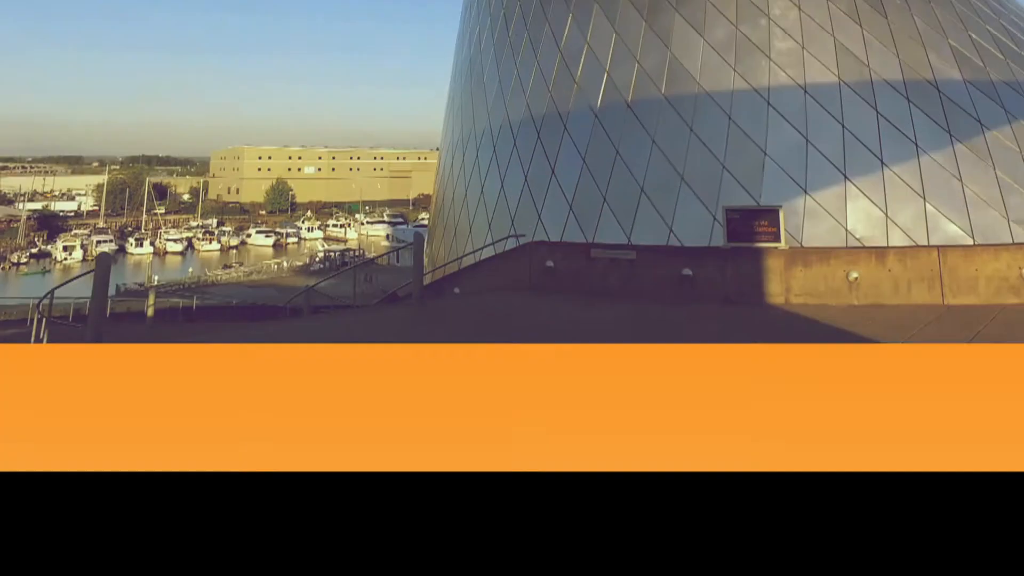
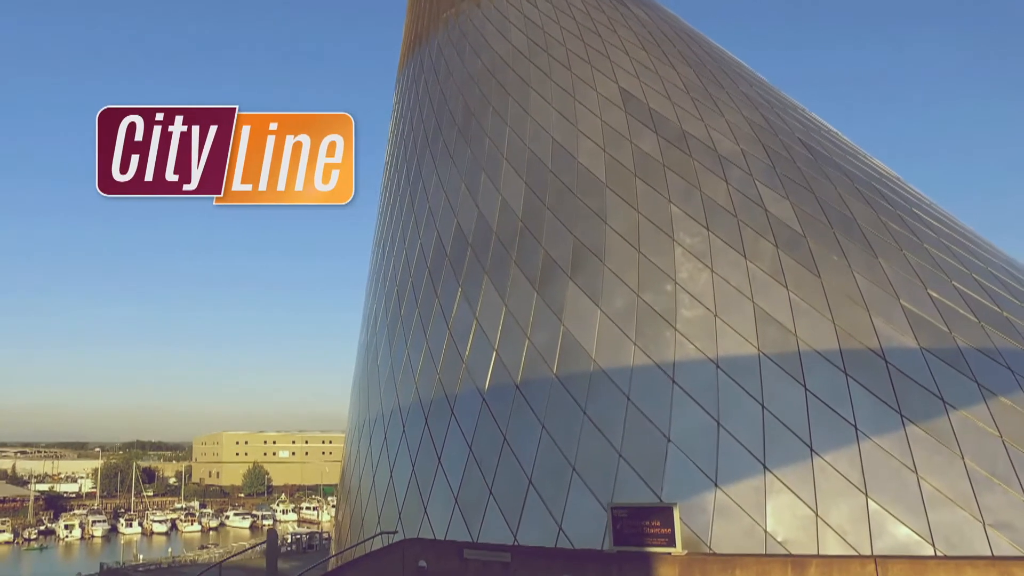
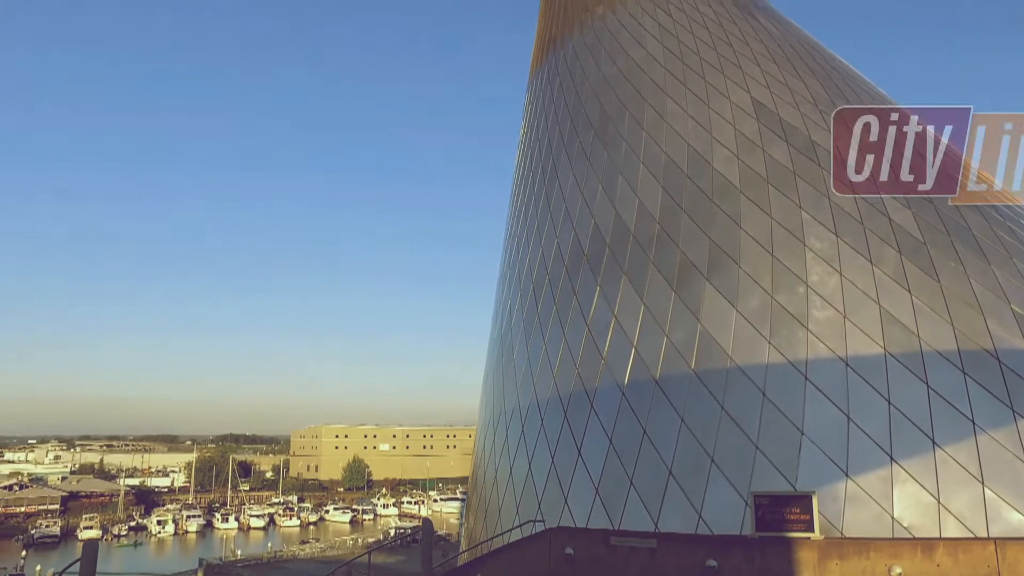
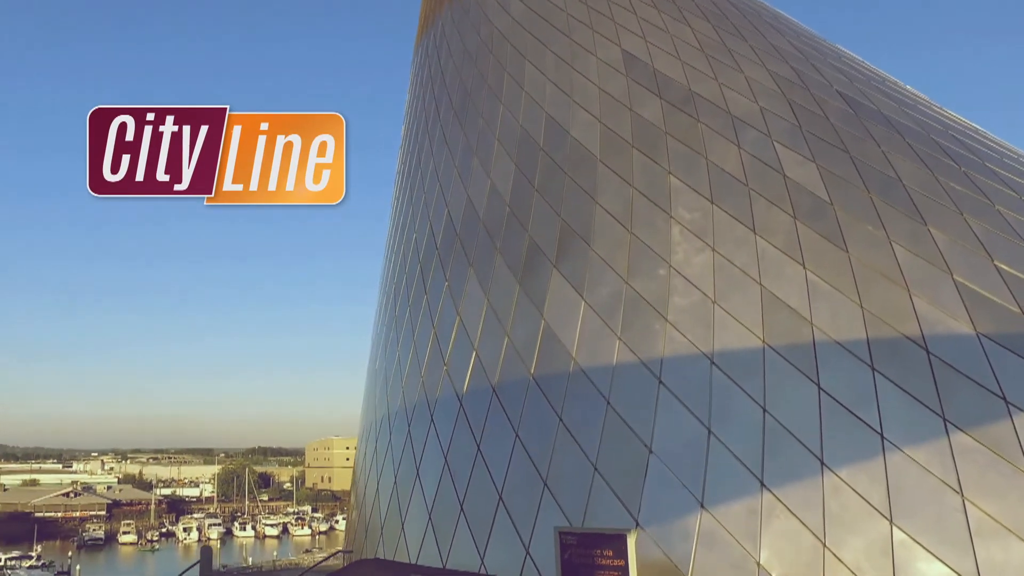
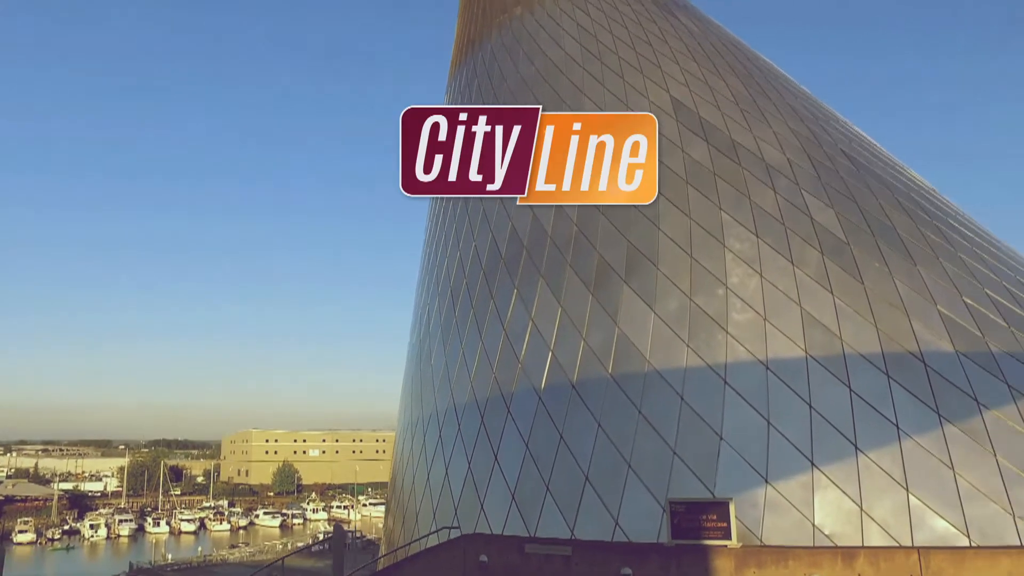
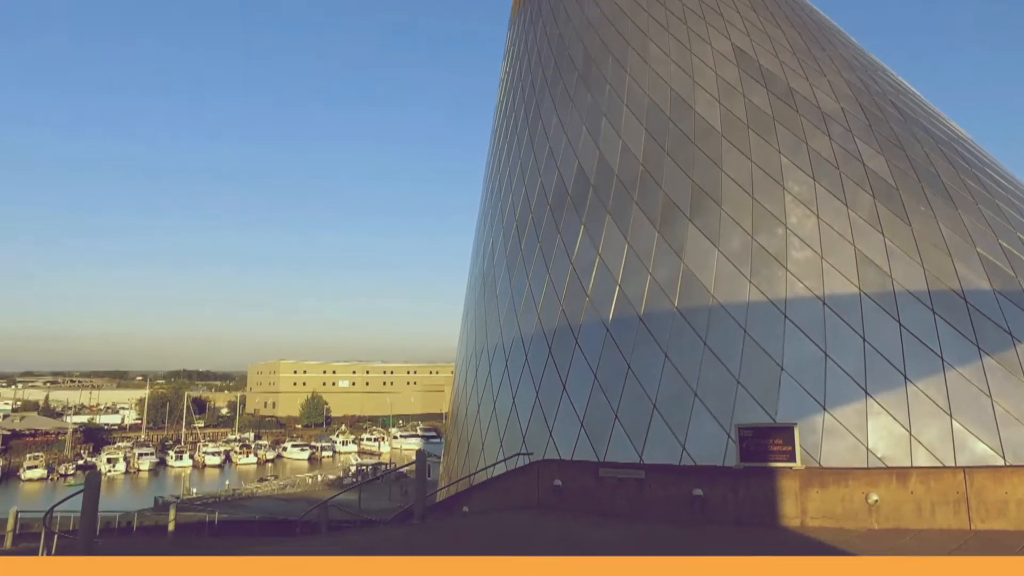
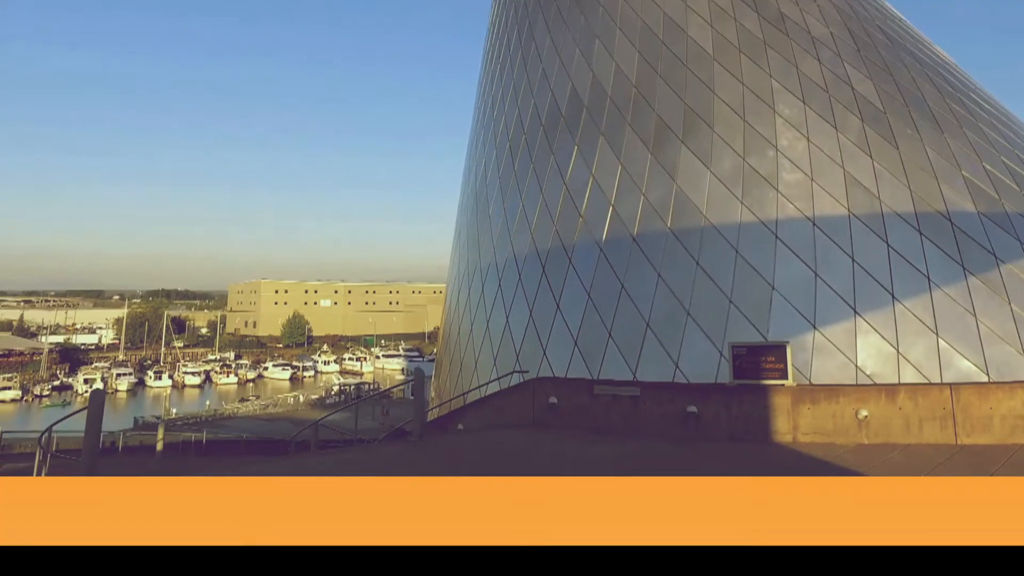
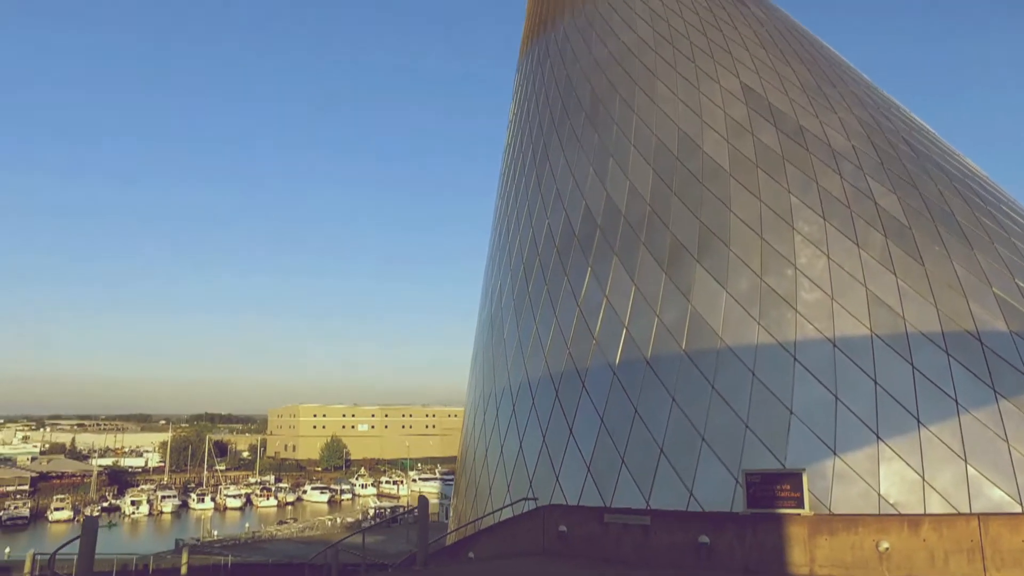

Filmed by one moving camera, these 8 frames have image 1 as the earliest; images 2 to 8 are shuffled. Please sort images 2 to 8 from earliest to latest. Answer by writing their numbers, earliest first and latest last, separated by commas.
7, 6, 8, 3, 5, 2, 4
